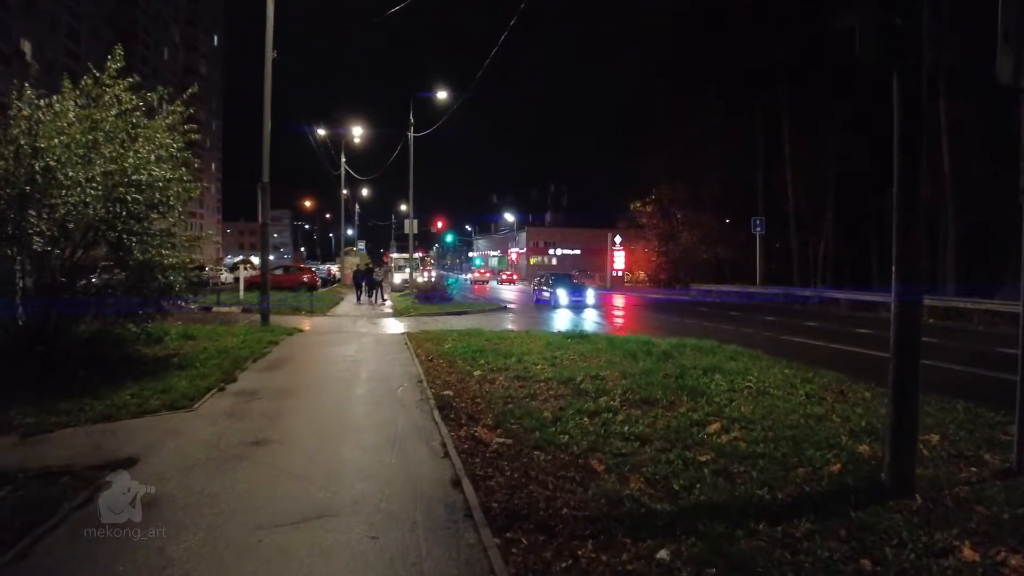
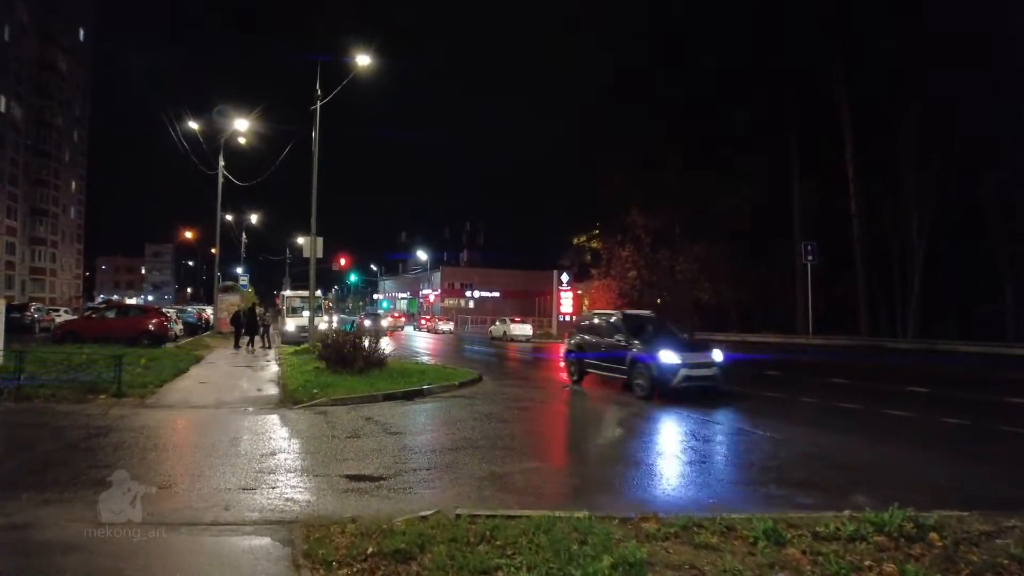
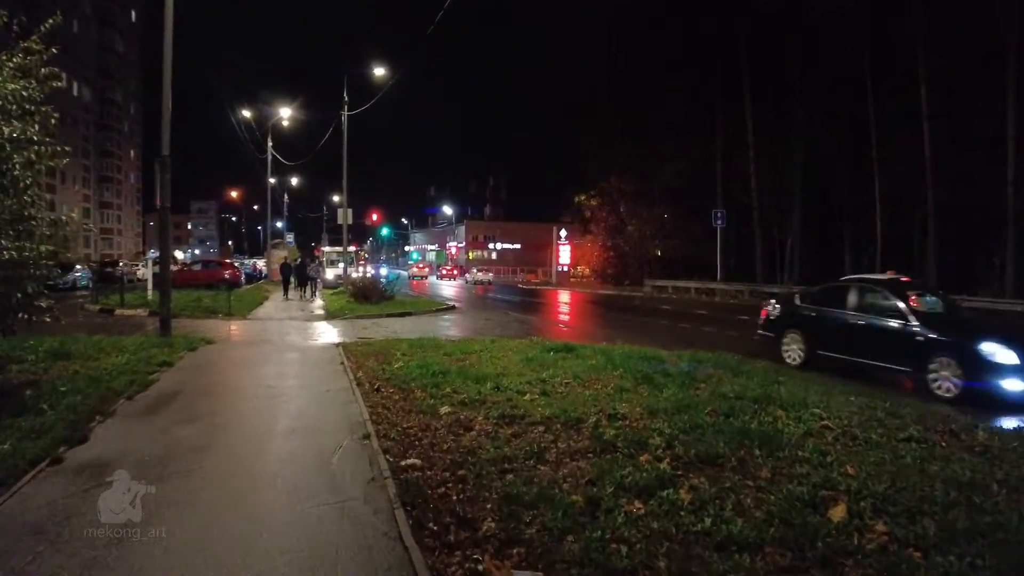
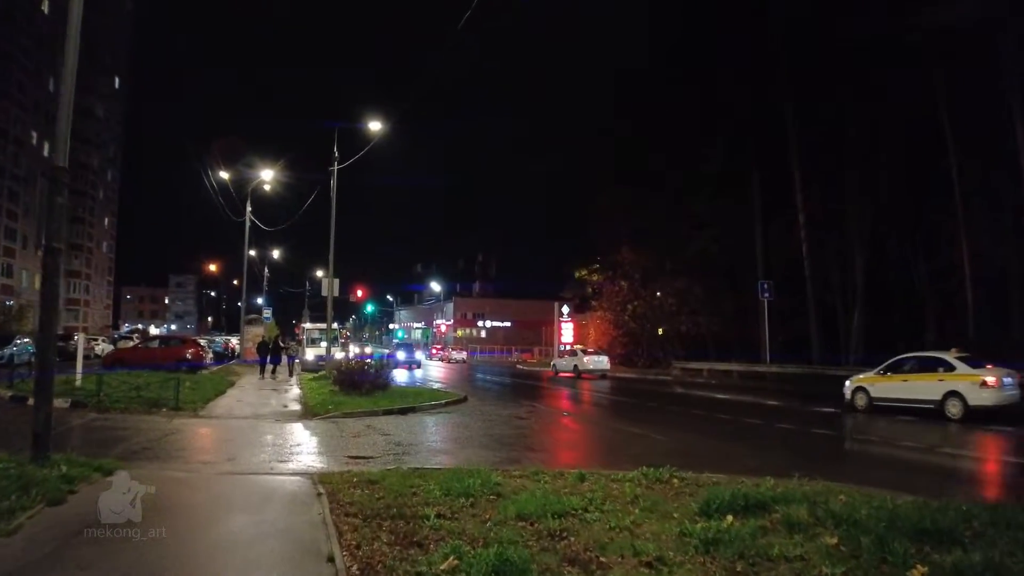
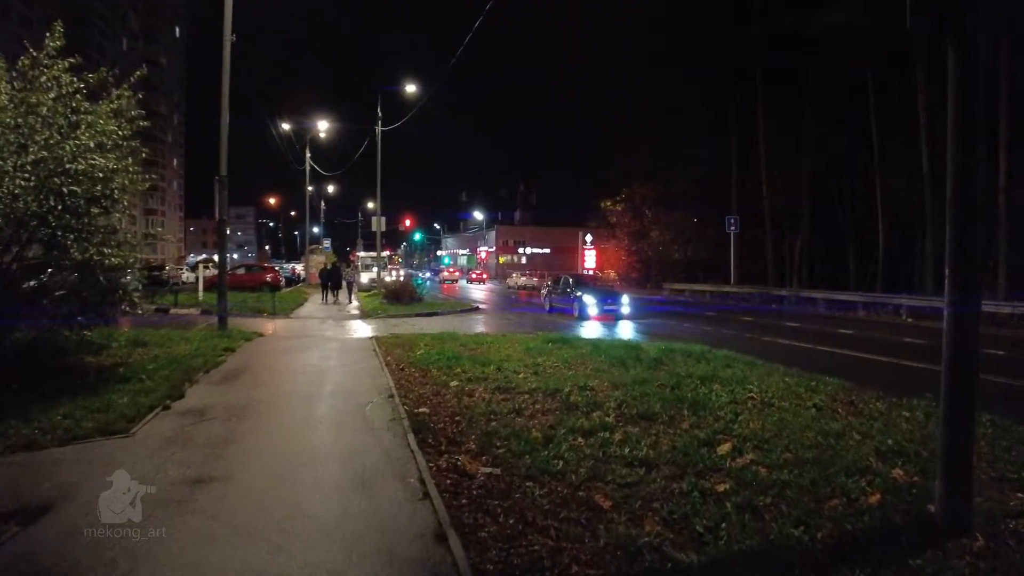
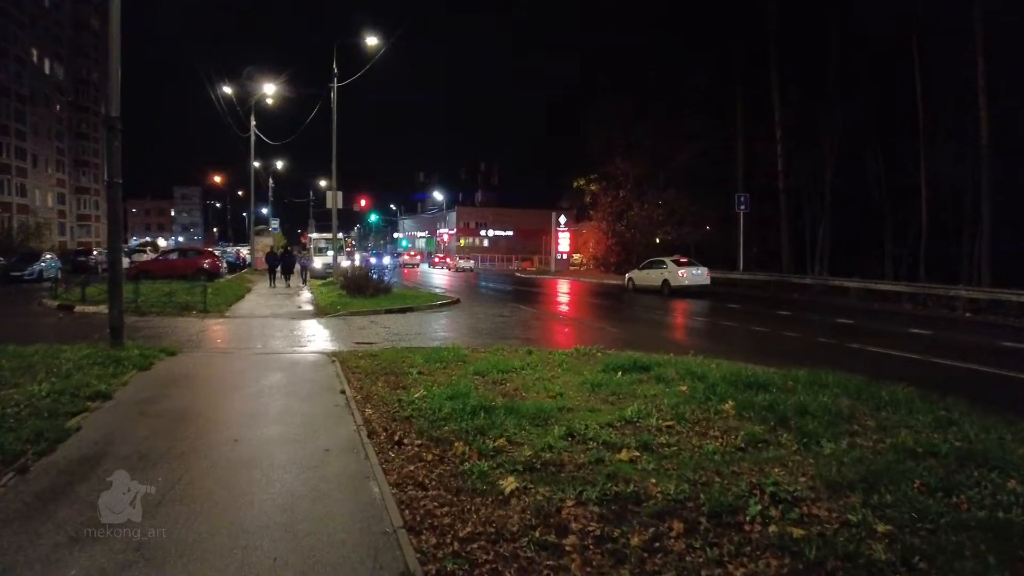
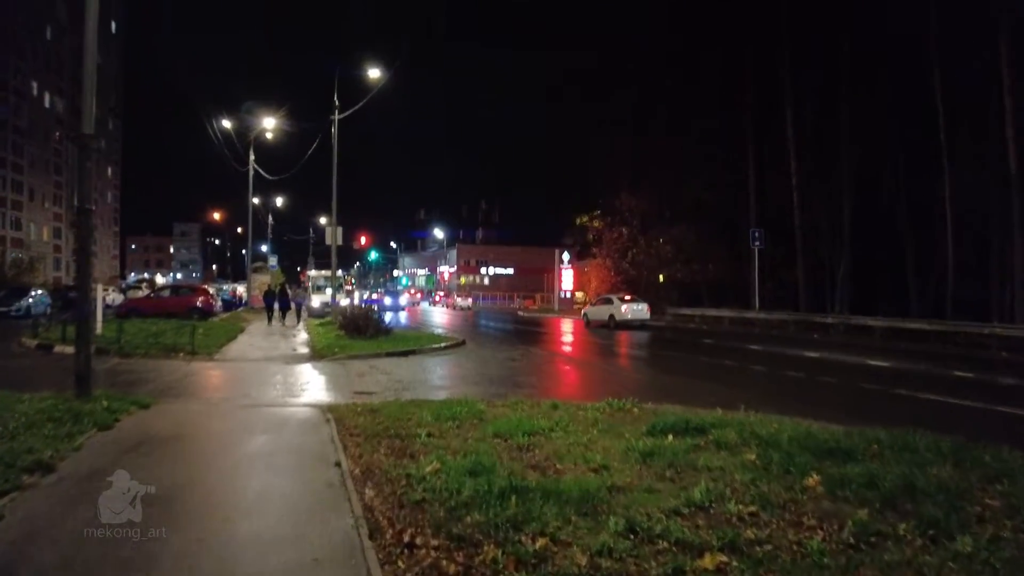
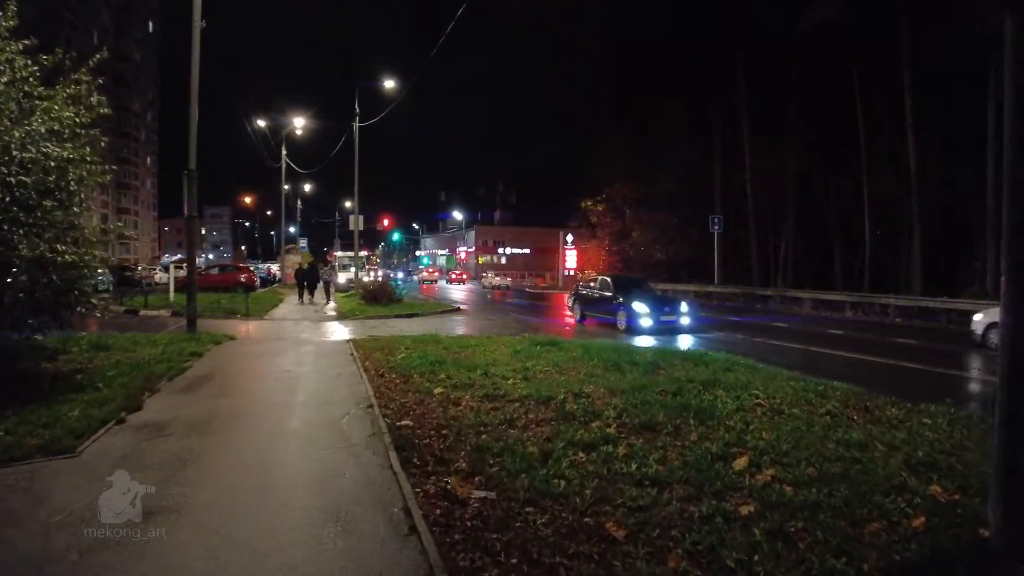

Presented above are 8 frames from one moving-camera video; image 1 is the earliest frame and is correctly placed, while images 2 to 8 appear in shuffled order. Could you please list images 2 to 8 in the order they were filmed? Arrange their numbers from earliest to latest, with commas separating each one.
5, 8, 3, 6, 7, 4, 2
